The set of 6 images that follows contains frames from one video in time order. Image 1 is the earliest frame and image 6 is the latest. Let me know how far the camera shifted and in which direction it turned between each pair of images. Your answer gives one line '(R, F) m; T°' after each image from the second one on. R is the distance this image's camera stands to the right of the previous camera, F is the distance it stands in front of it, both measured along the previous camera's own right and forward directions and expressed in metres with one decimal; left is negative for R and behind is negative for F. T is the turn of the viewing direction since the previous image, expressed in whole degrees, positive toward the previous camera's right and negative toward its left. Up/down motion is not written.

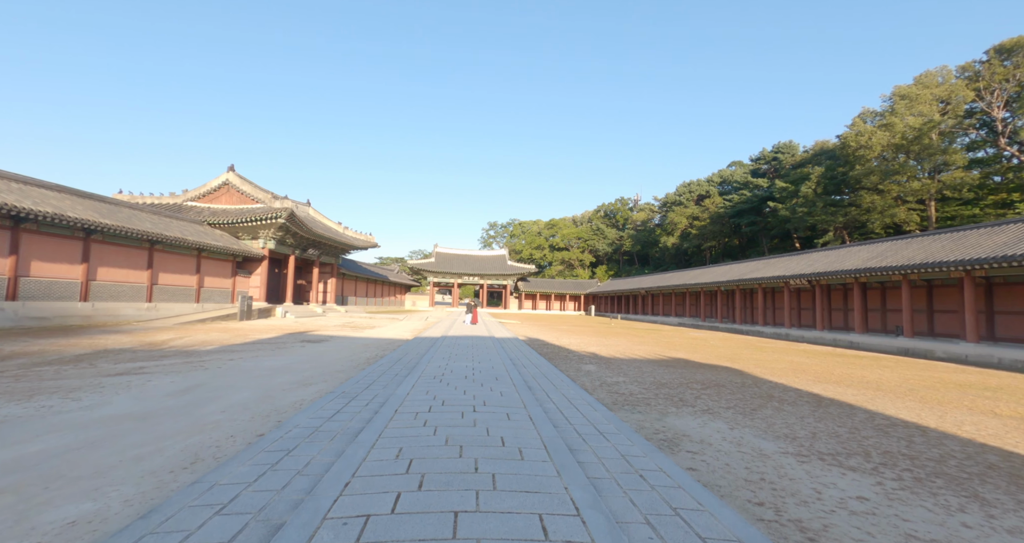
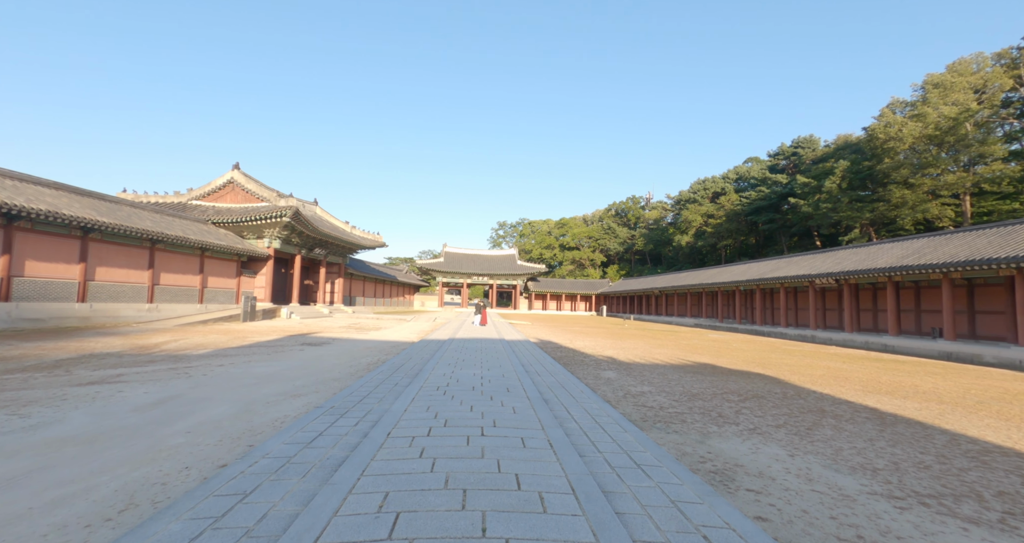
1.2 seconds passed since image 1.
(-0.1, +0.7) m; -1°
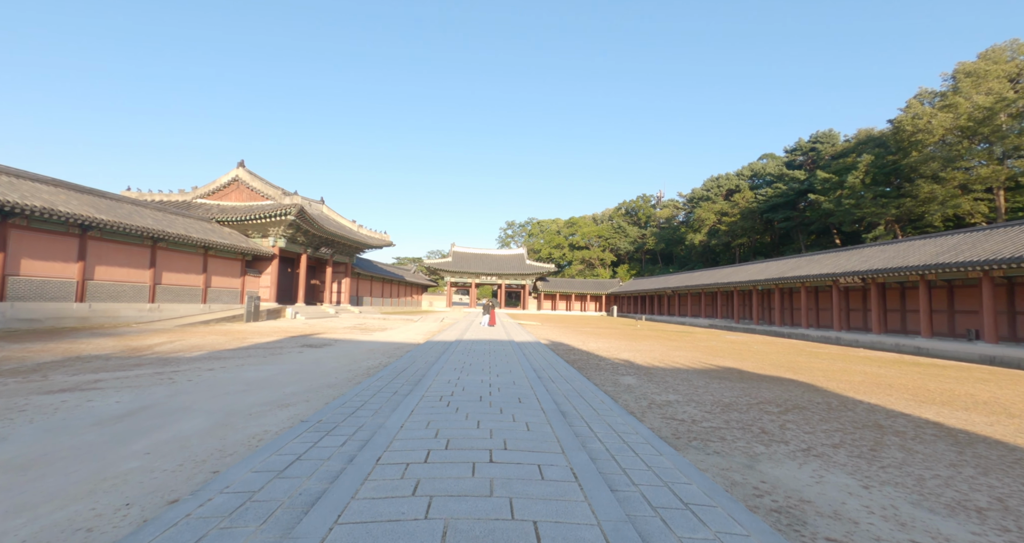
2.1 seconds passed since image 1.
(0.0, +0.6) m; -1°
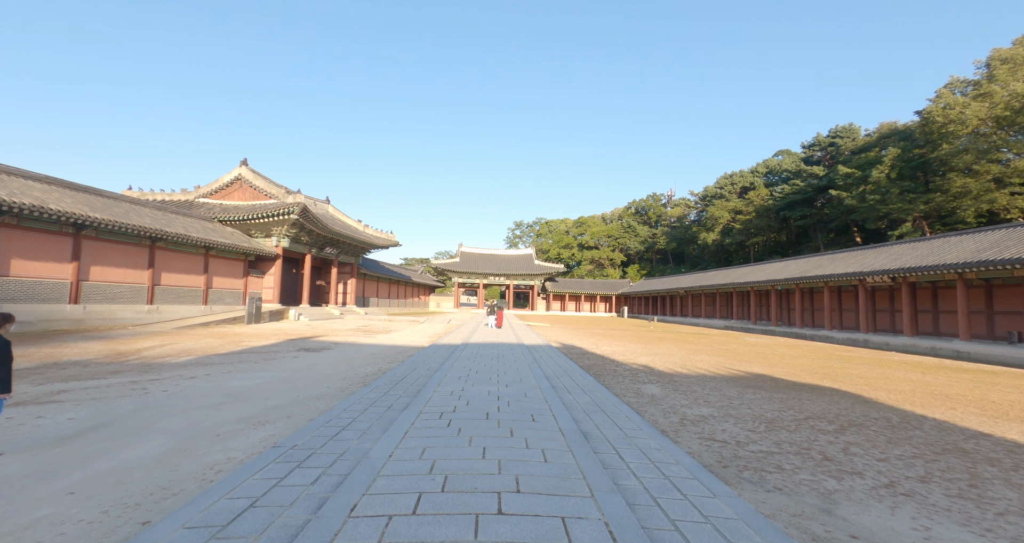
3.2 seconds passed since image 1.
(0.0, +0.7) m; -1°
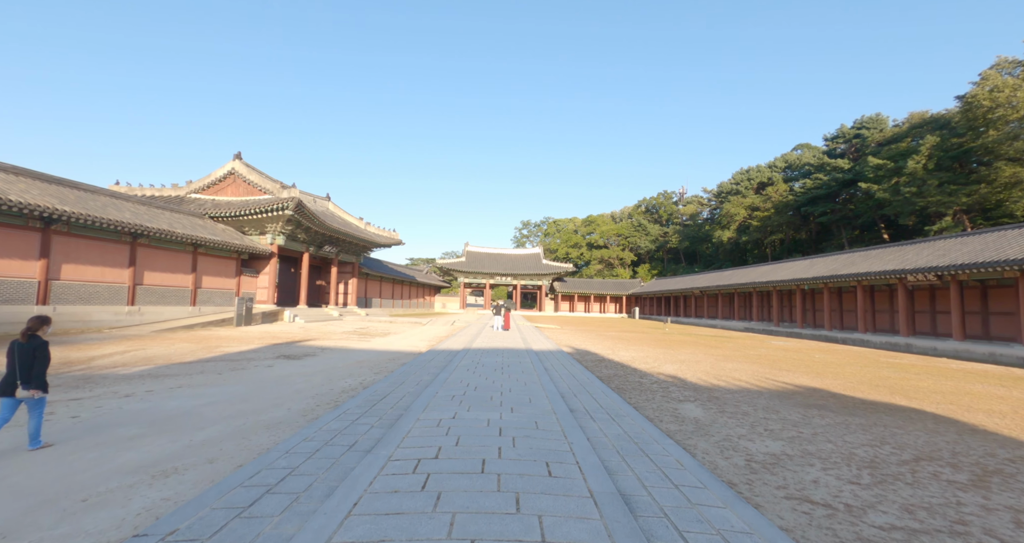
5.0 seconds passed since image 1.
(0.0, +1.2) m; -1°
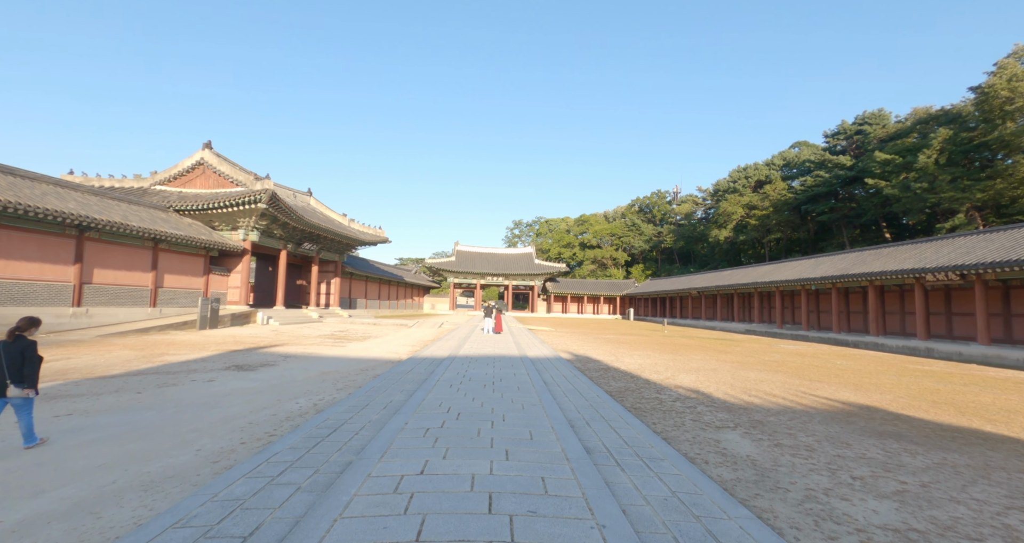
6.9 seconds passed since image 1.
(0.0, +1.3) m; +1°
